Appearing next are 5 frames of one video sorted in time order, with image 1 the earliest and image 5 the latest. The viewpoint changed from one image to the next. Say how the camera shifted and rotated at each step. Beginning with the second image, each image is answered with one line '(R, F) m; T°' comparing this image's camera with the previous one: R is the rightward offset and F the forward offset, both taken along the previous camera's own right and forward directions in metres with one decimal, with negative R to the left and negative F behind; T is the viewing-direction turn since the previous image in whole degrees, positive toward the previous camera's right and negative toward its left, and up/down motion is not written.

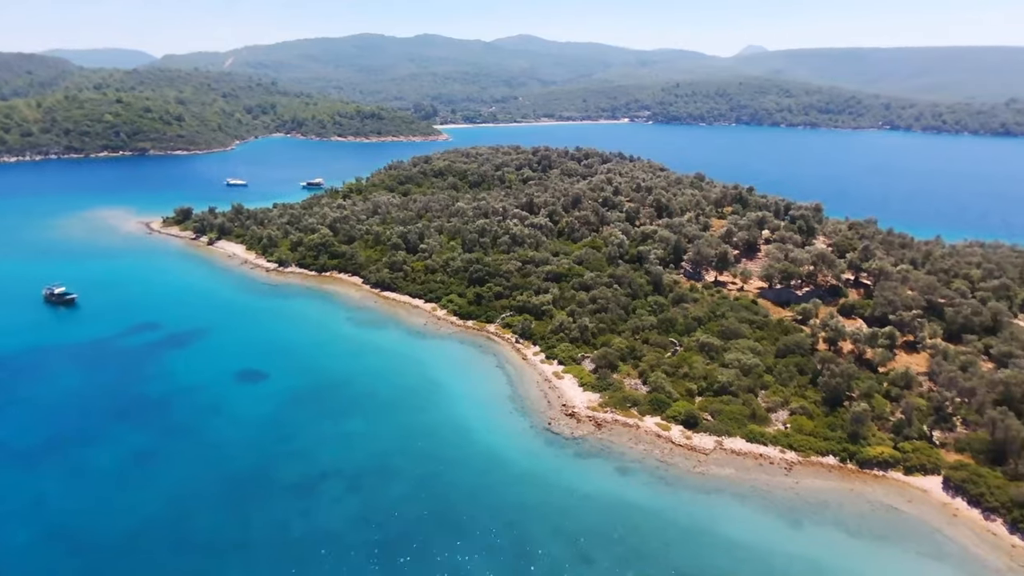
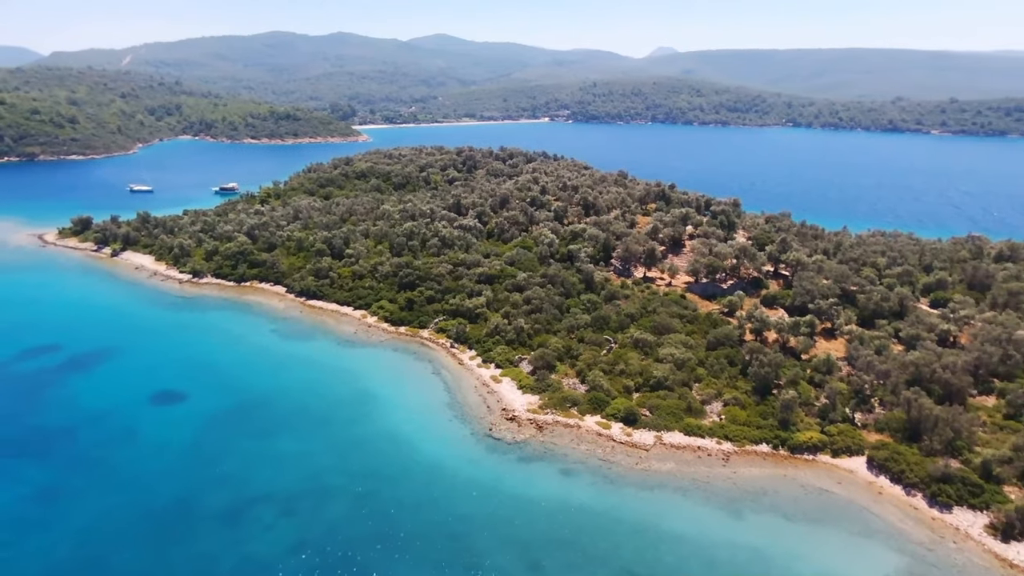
(-0.6, +0.9) m; +7°
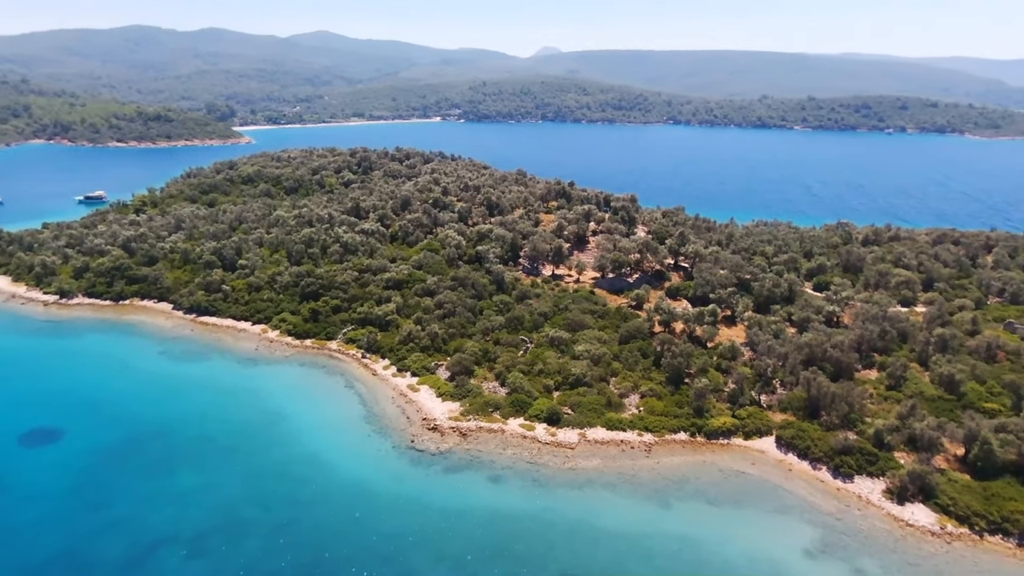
(-1.3, +1.1) m; +9°
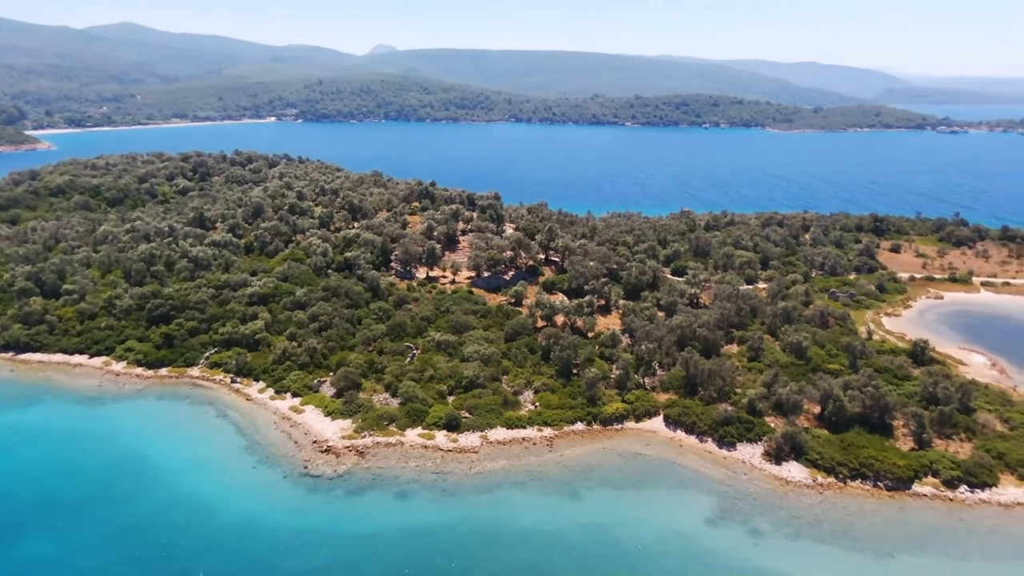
(-2.7, +1.1) m; +13°
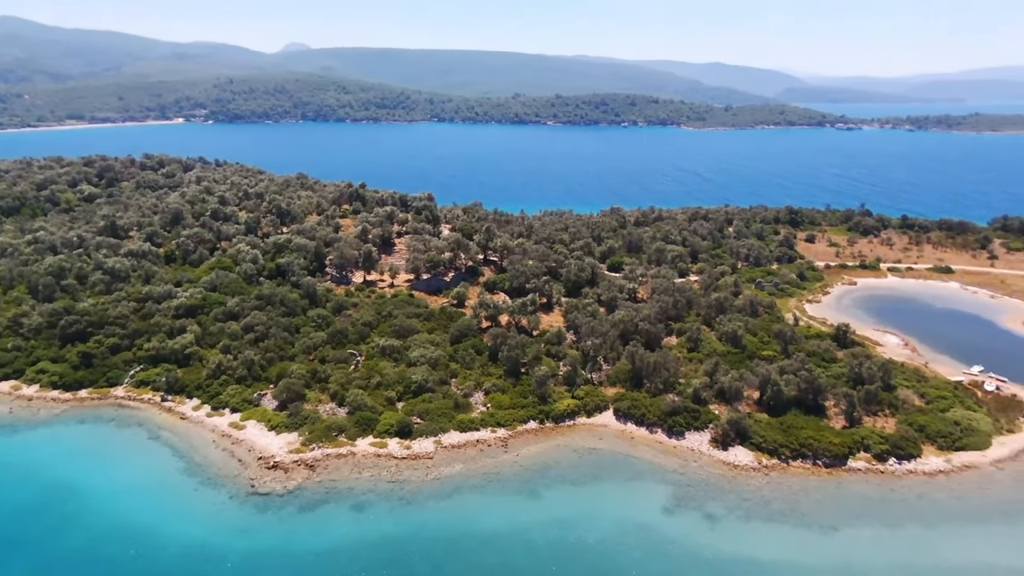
(-1.6, +0.3) m; +7°
